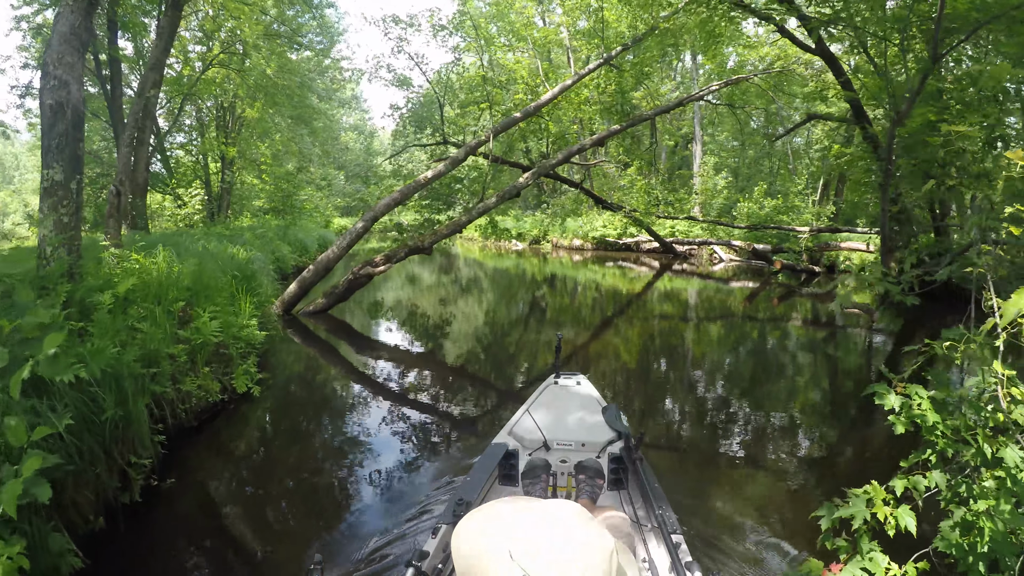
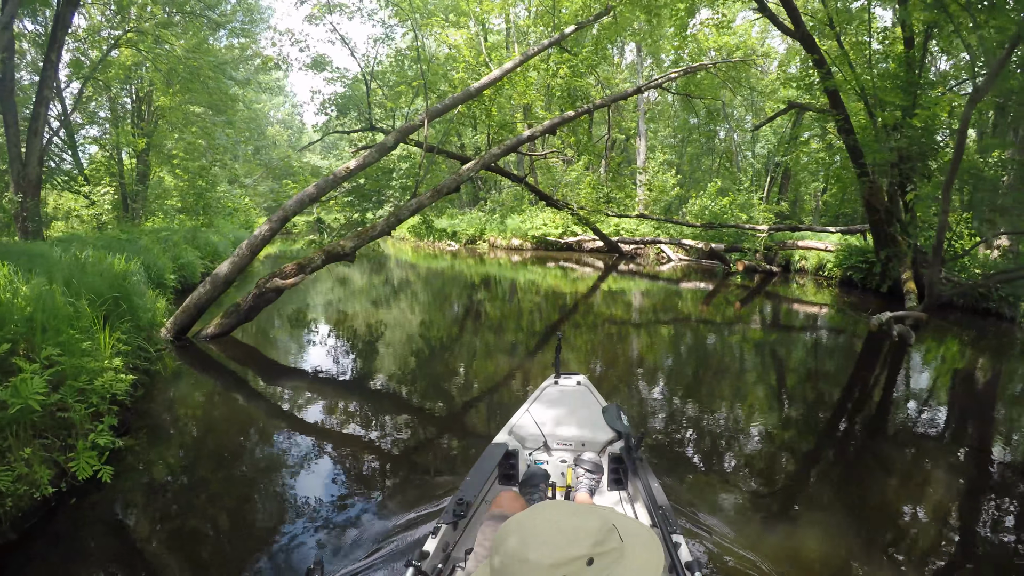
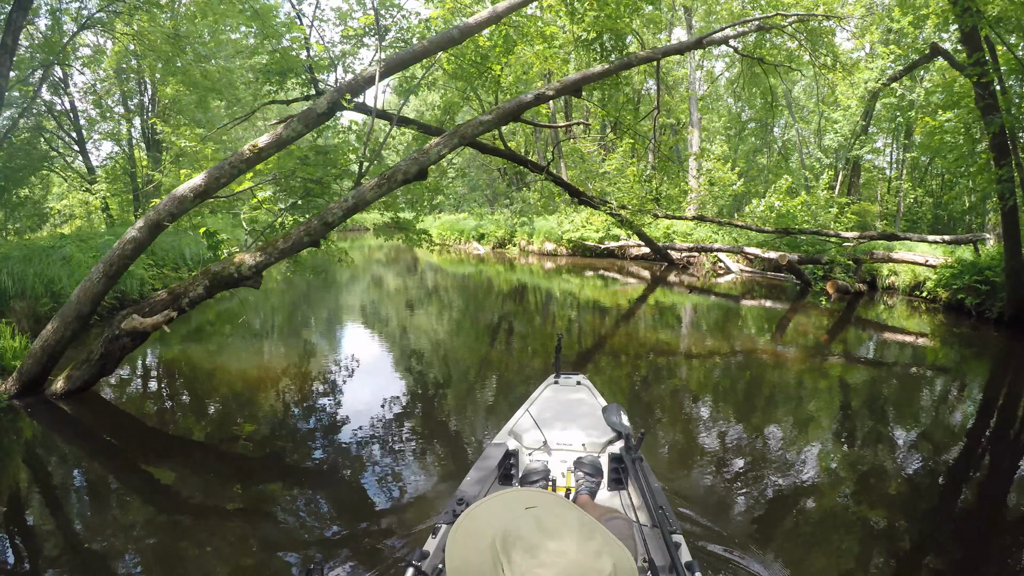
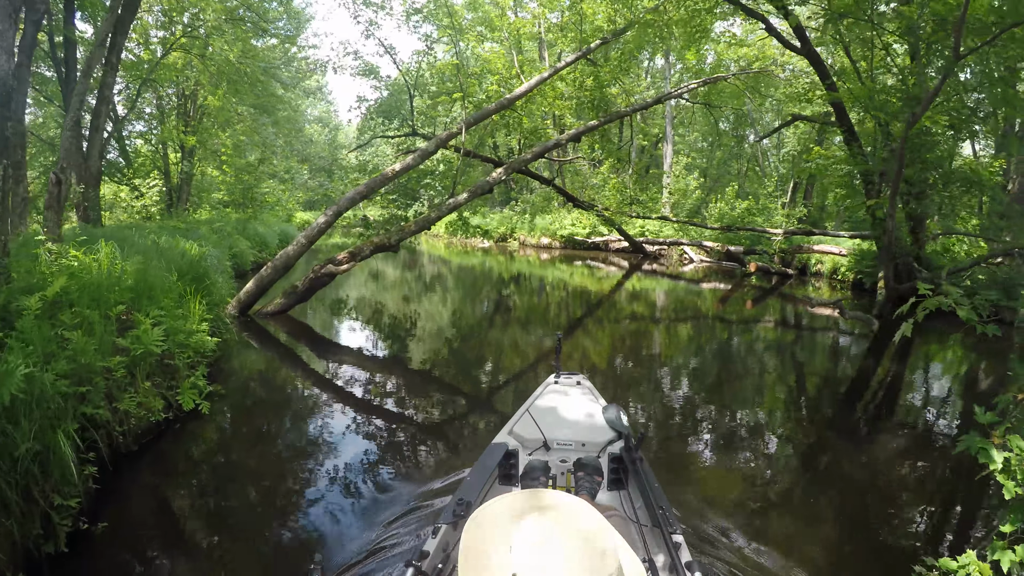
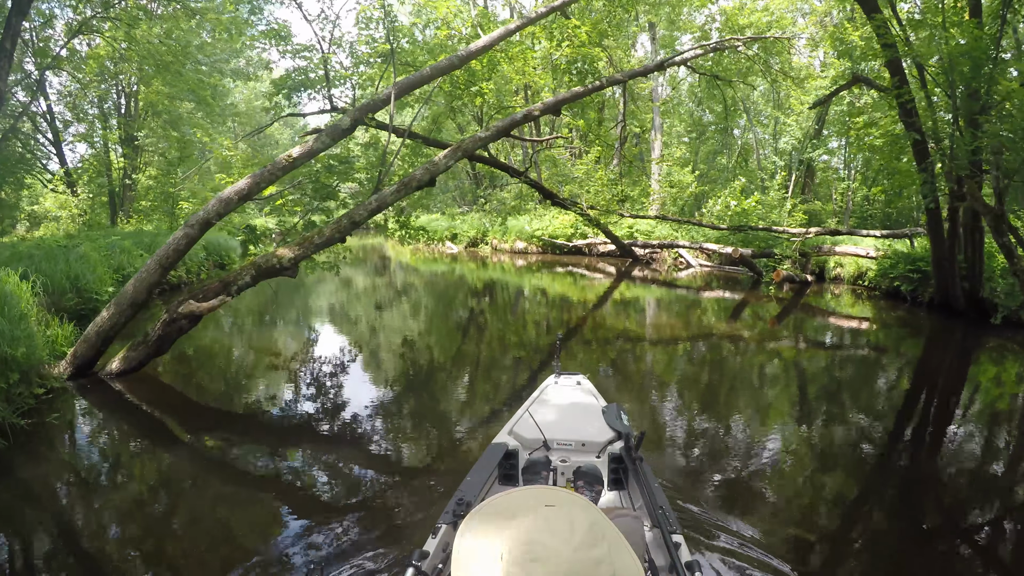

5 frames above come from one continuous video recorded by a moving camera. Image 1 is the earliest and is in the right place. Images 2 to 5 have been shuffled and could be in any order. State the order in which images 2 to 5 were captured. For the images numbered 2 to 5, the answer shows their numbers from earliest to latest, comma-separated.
4, 2, 5, 3
